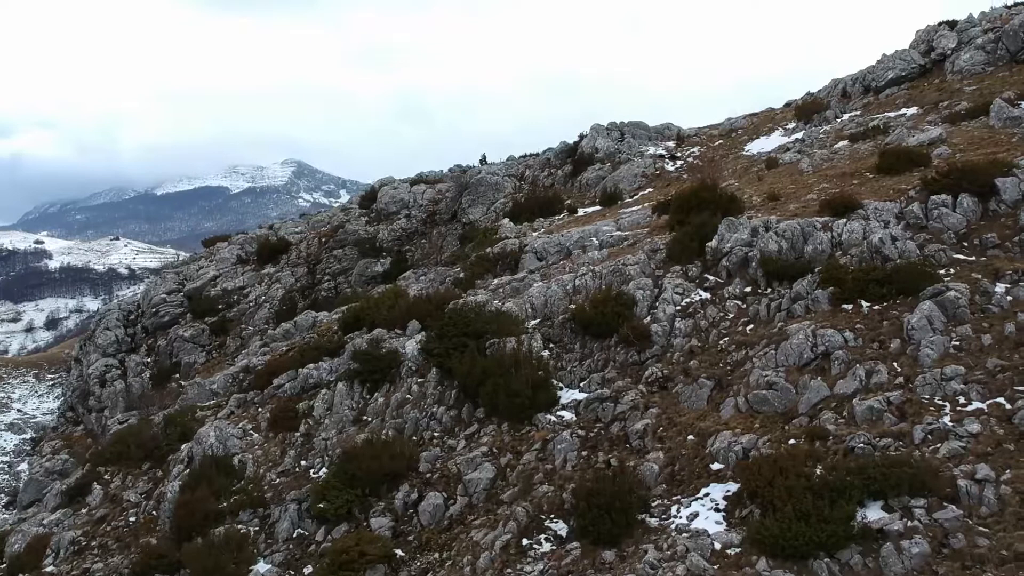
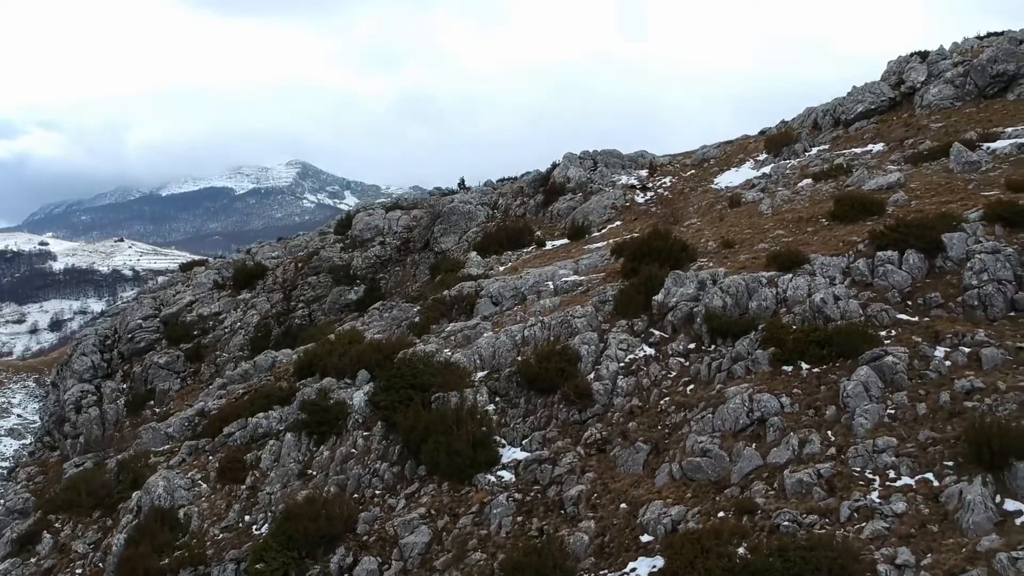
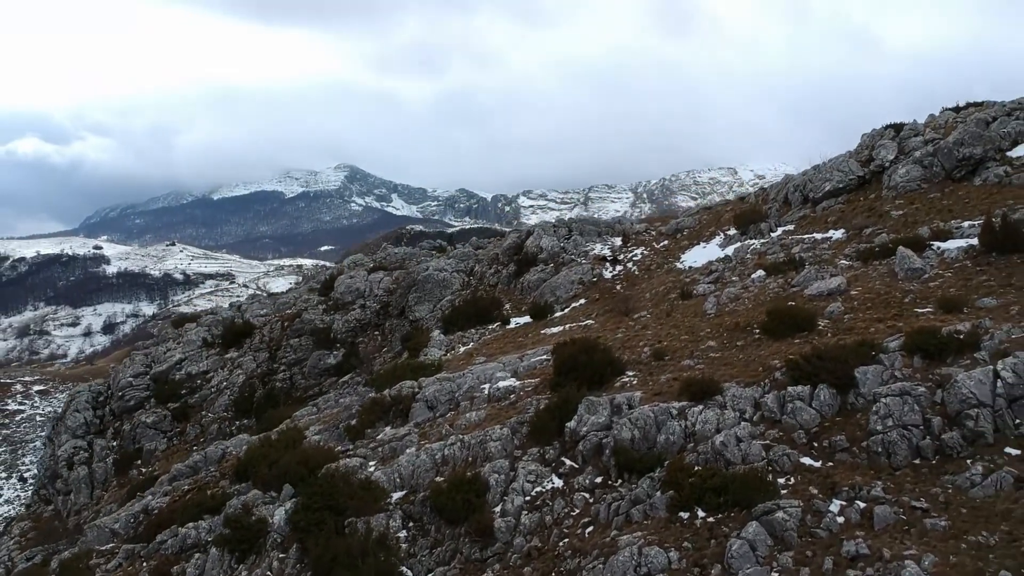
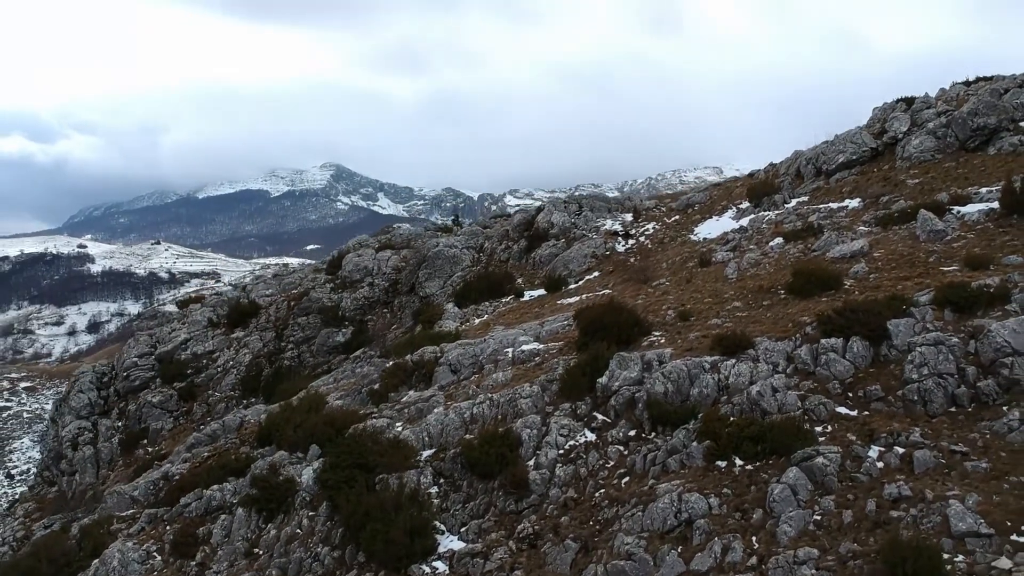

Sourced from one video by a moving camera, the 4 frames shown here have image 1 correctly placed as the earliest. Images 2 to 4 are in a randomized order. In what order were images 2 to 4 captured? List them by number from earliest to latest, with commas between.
2, 4, 3
